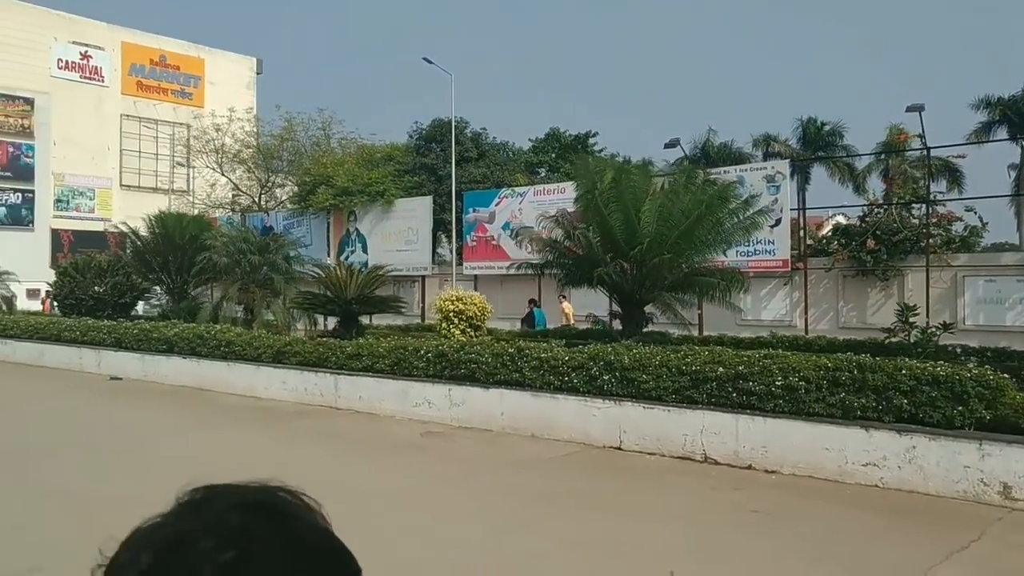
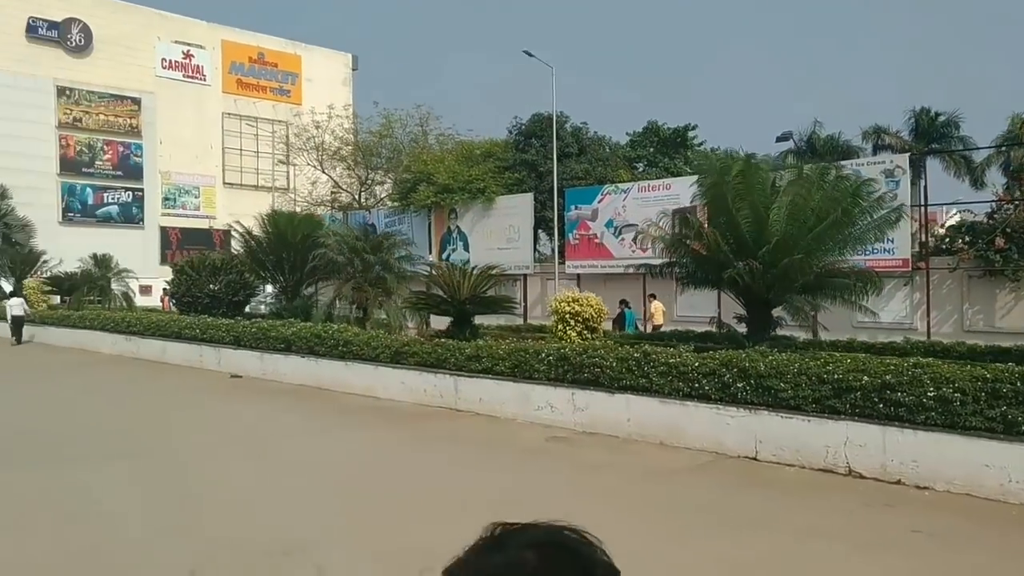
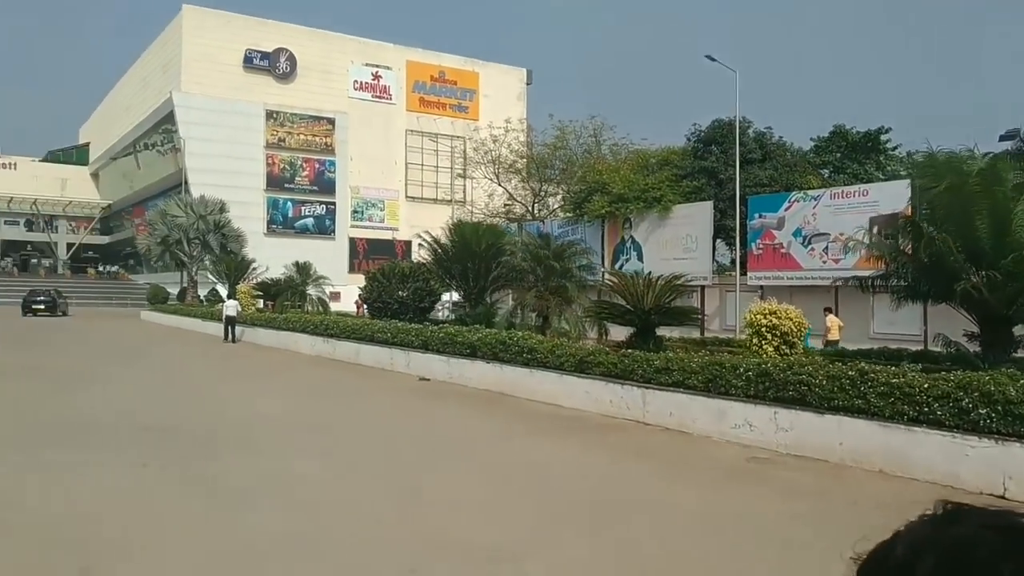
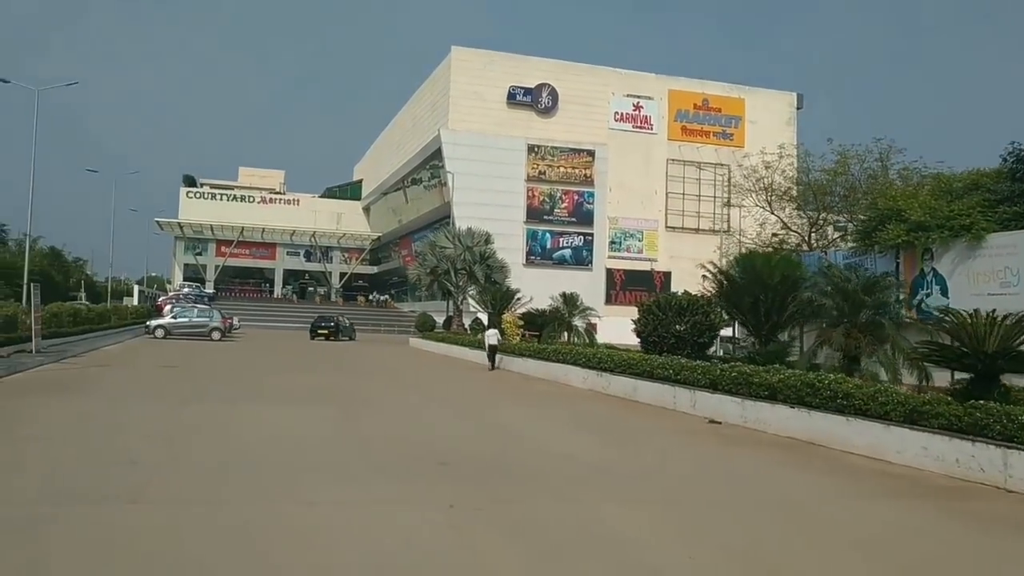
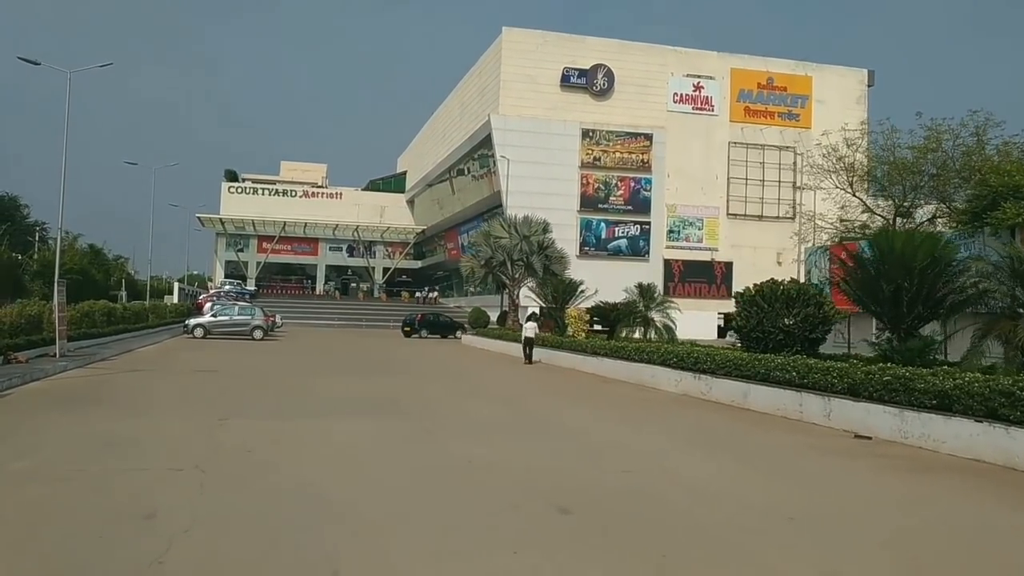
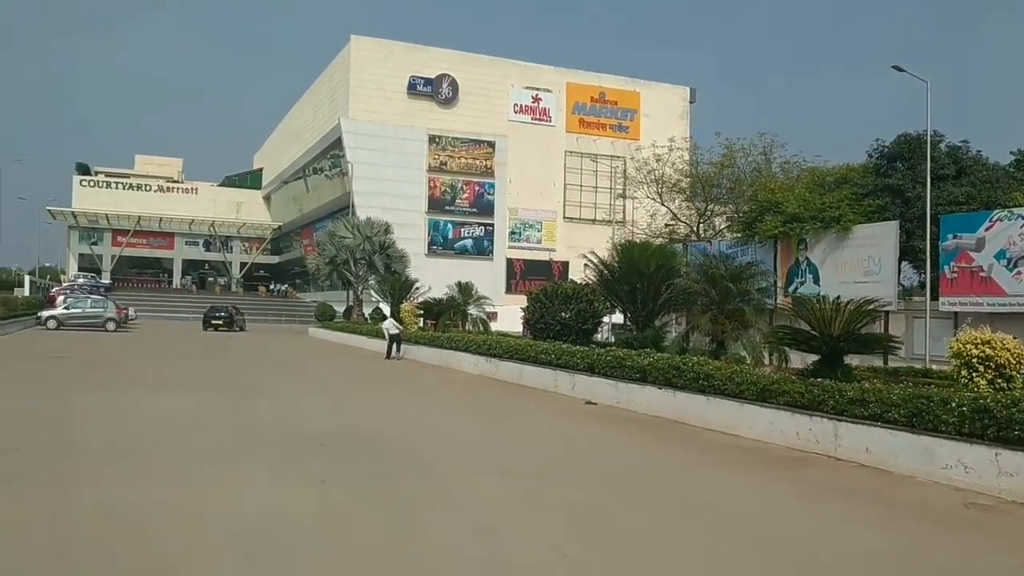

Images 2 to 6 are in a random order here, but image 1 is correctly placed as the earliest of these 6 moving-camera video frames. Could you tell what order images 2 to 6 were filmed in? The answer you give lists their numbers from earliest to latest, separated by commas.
2, 3, 6, 4, 5
